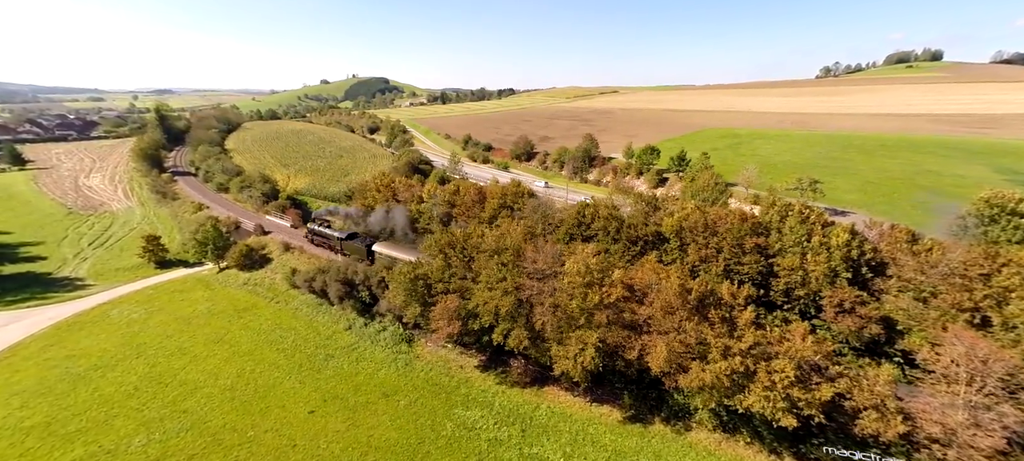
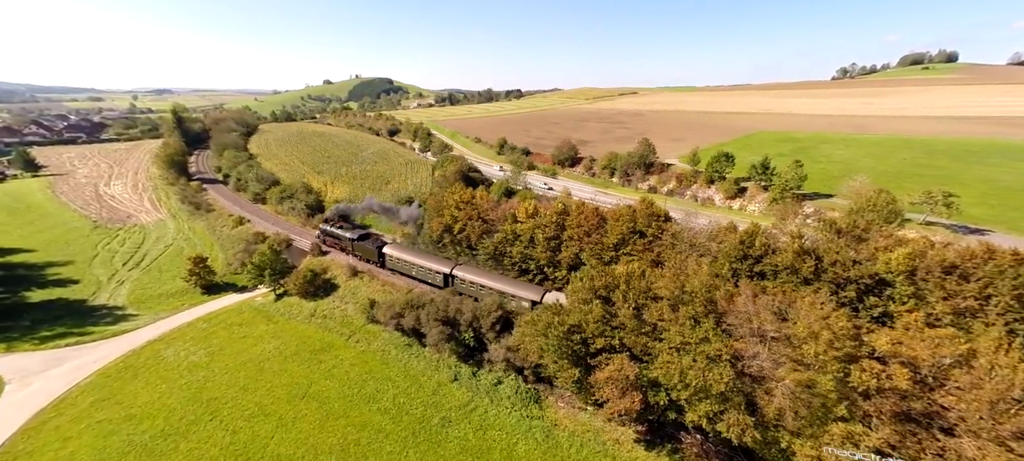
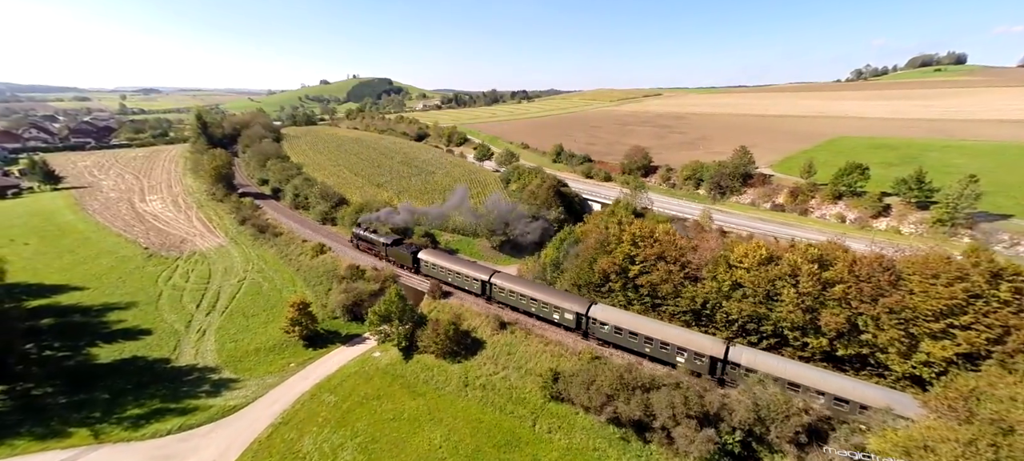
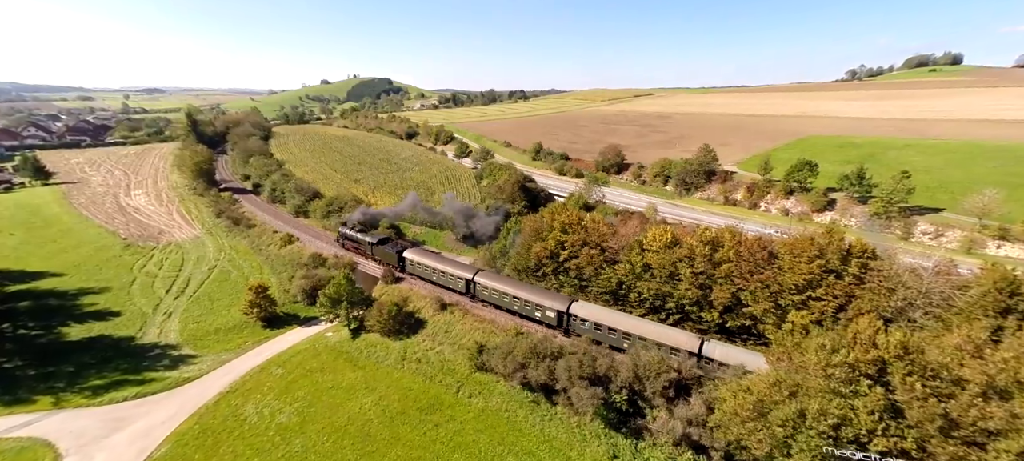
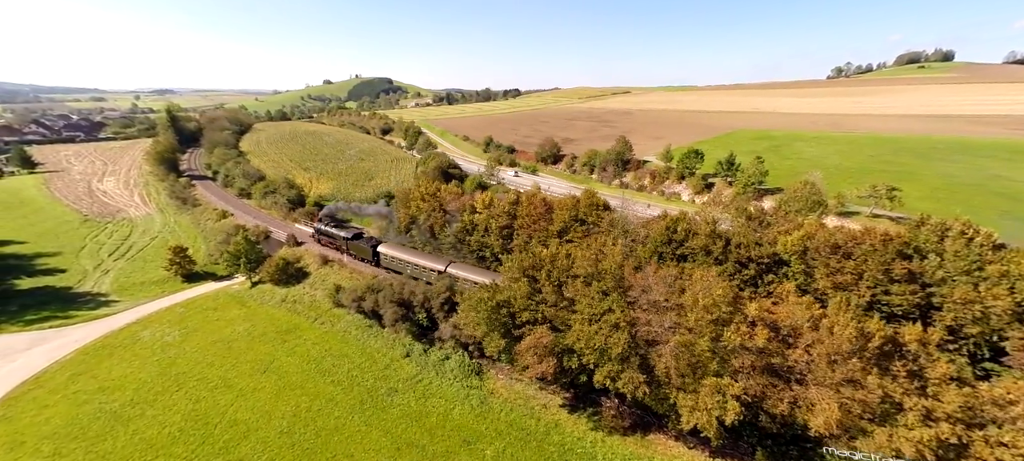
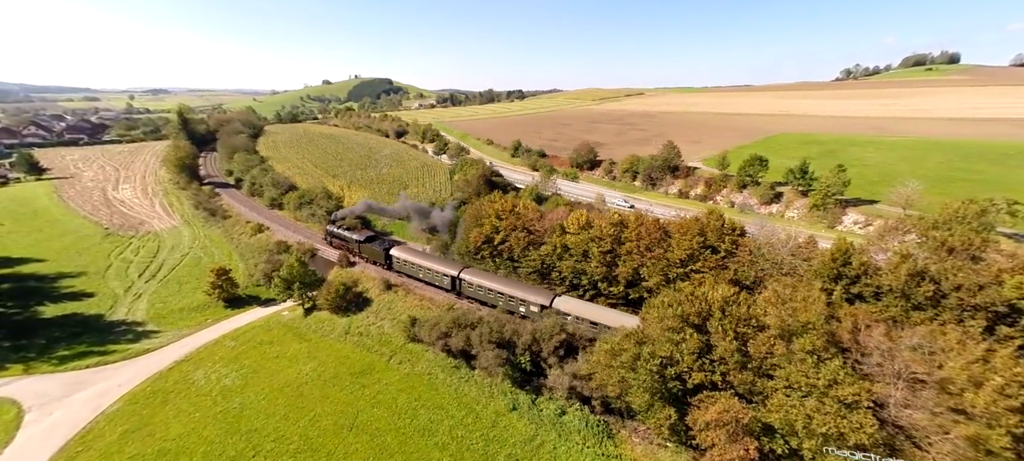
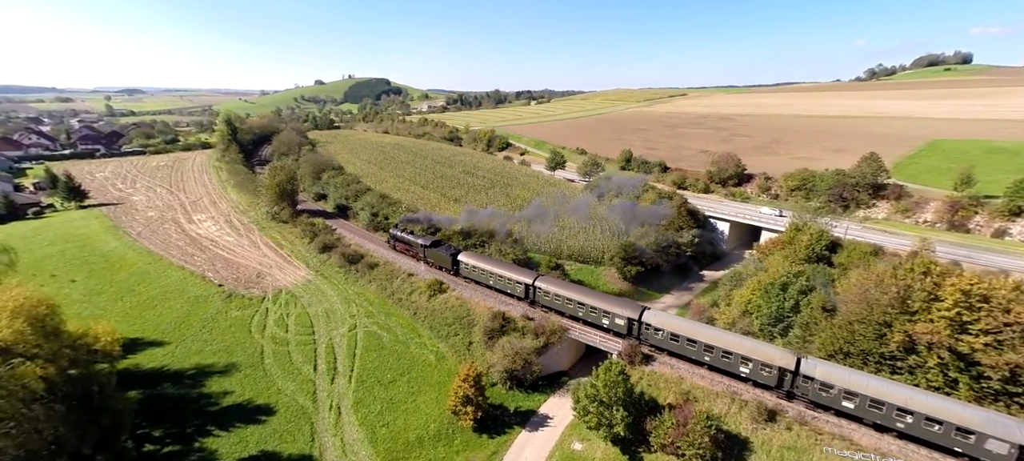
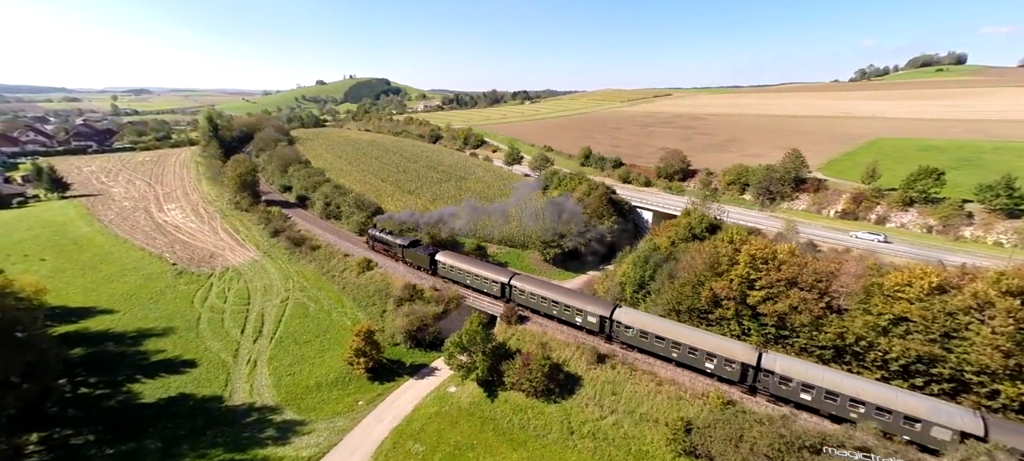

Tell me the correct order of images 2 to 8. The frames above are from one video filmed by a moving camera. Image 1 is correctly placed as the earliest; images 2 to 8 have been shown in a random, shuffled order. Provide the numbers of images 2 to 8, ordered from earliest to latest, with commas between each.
5, 2, 6, 4, 3, 8, 7
